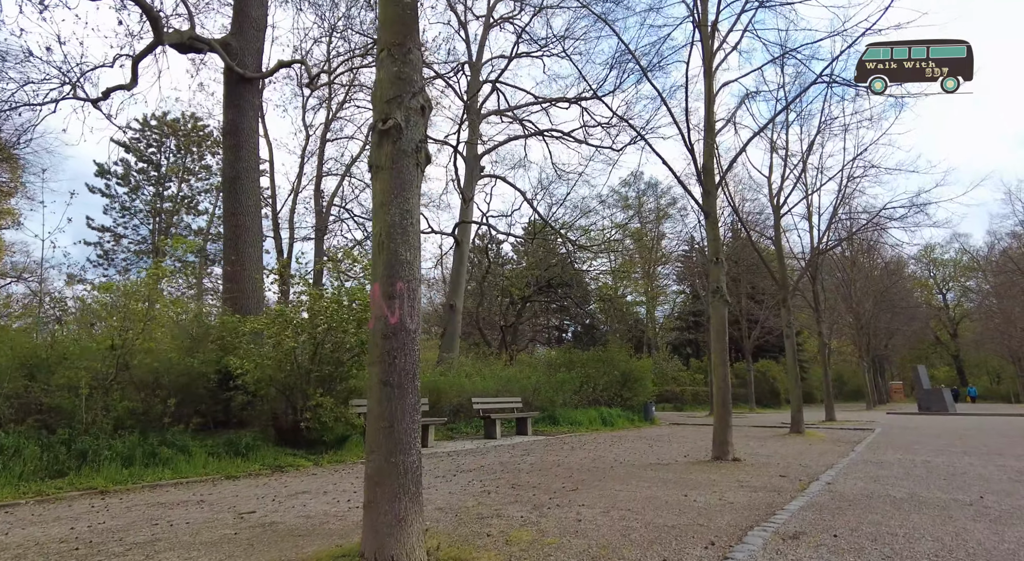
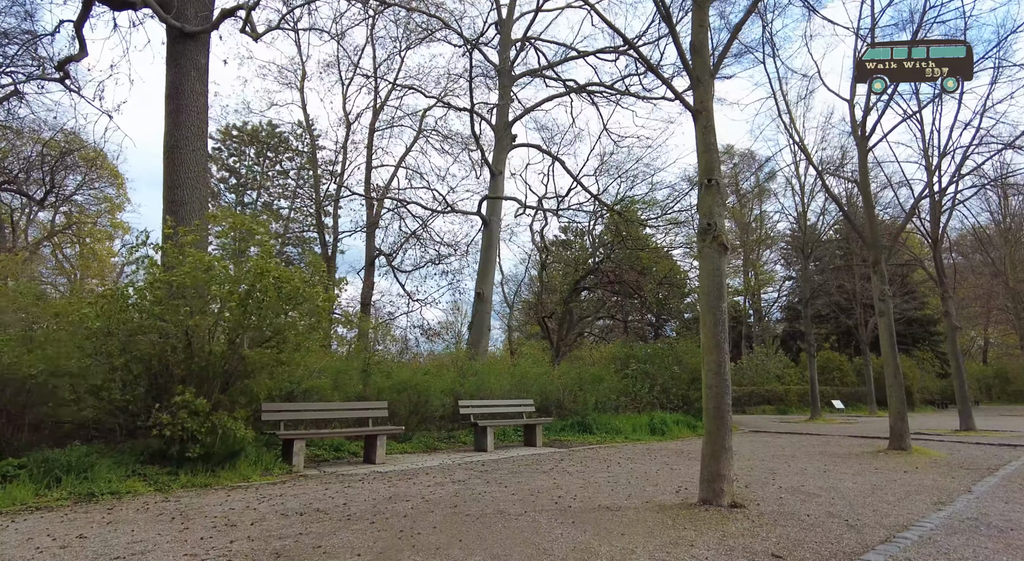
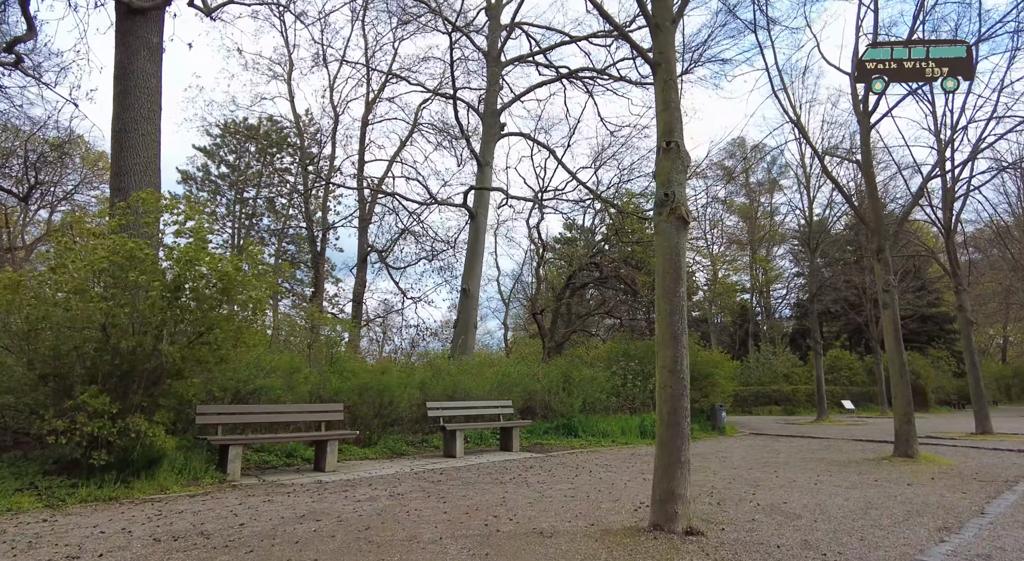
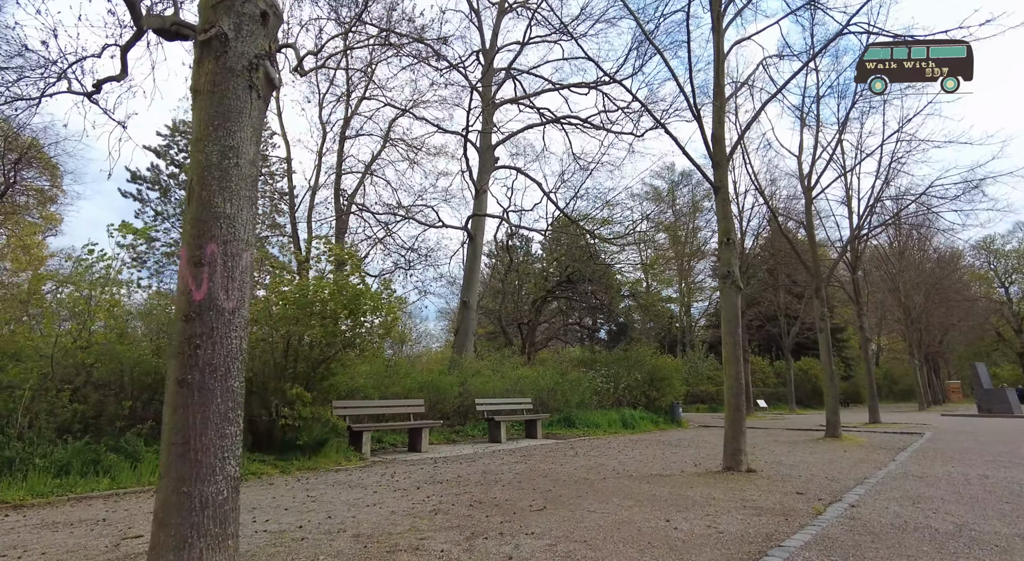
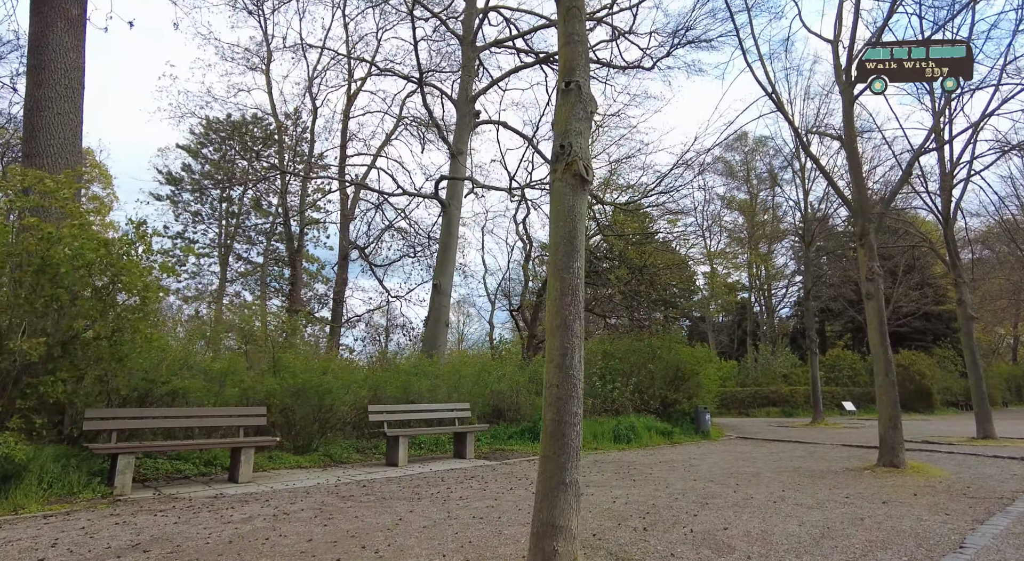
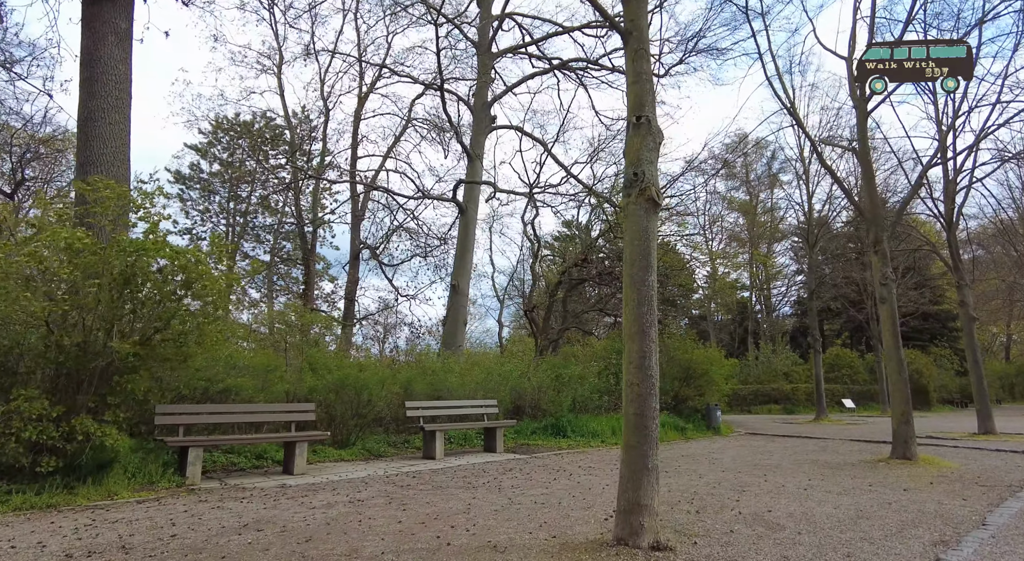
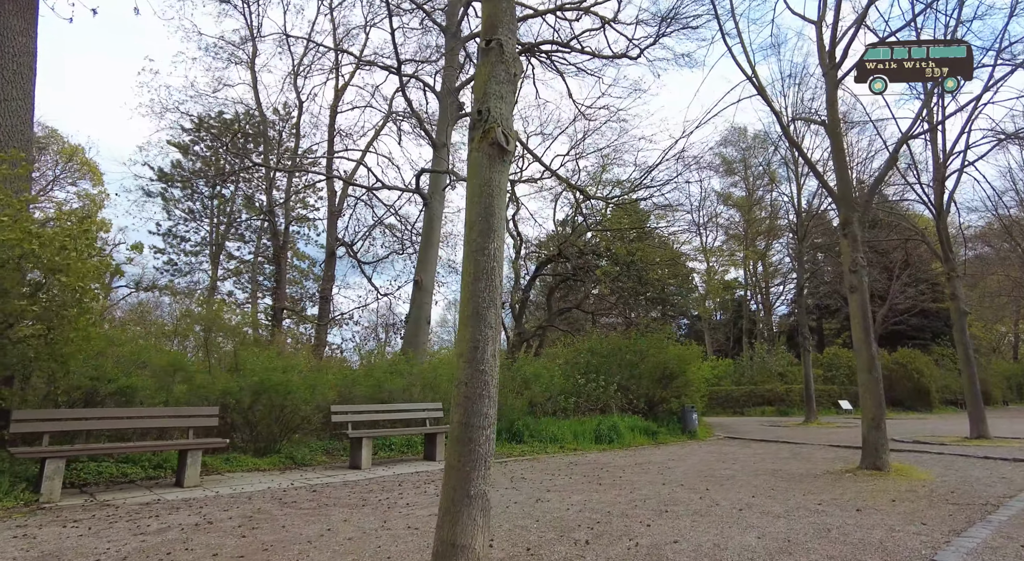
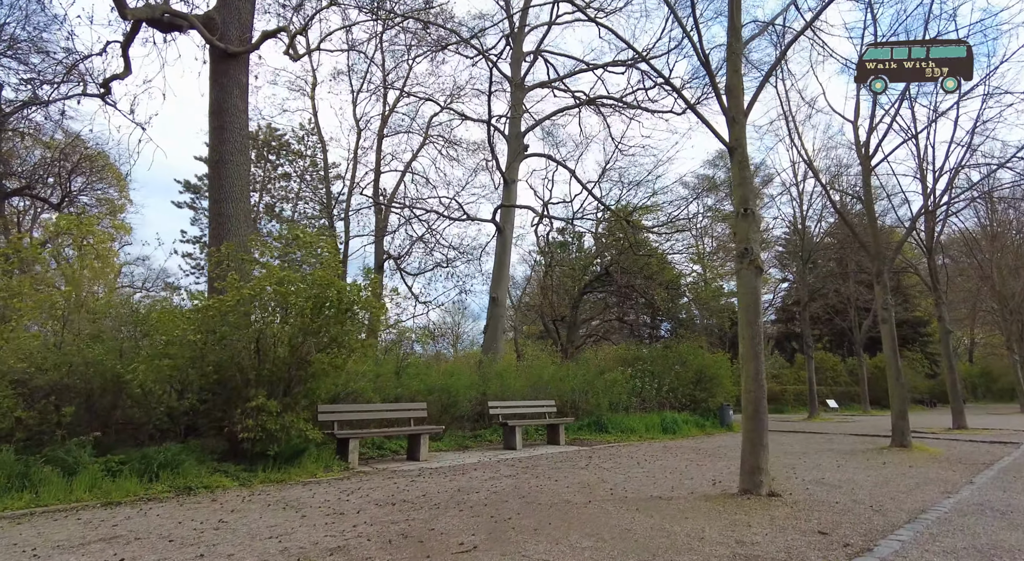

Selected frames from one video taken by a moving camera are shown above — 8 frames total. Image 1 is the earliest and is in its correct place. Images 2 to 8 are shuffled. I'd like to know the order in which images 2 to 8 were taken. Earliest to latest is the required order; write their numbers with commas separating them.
4, 8, 2, 3, 6, 5, 7
